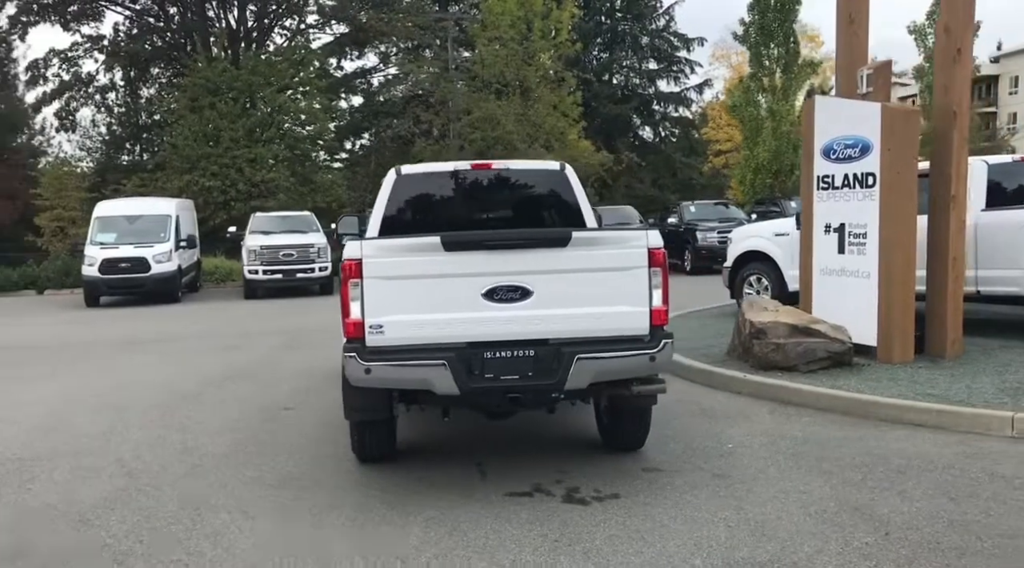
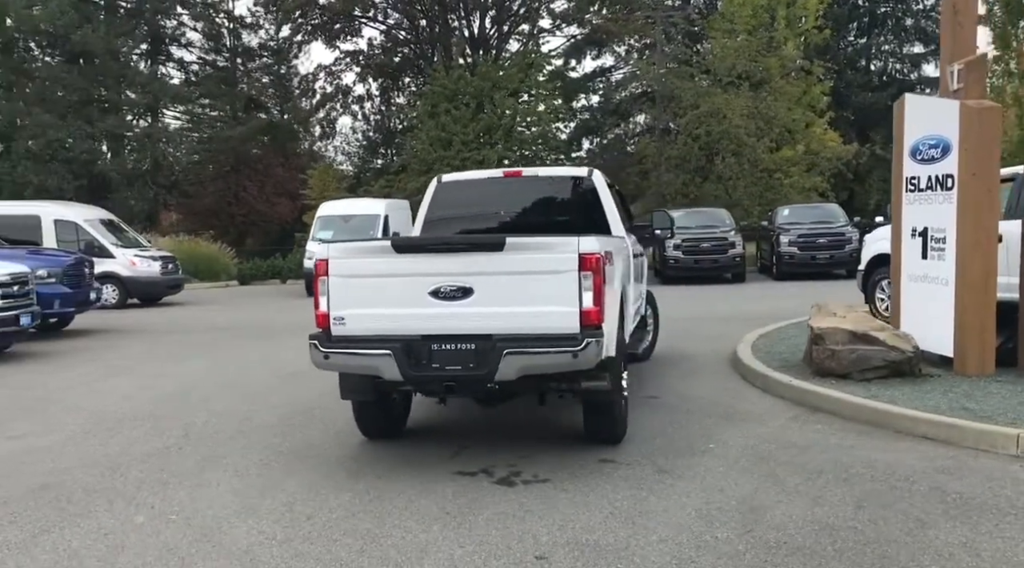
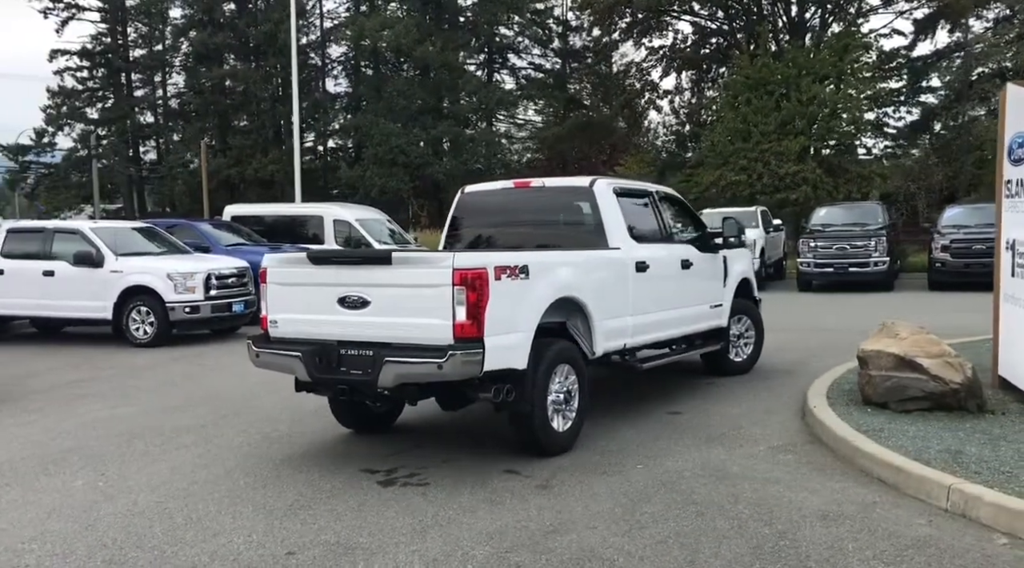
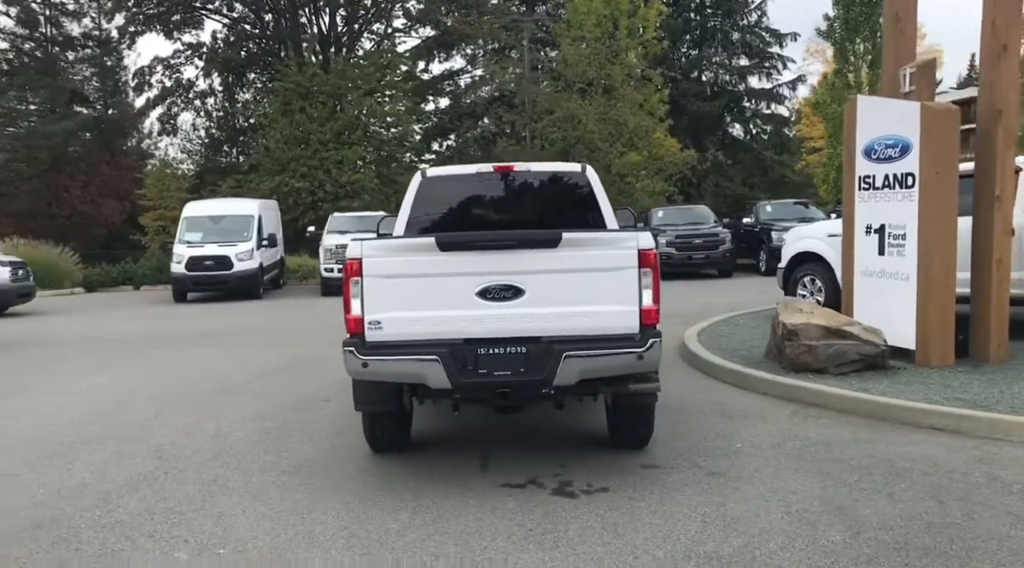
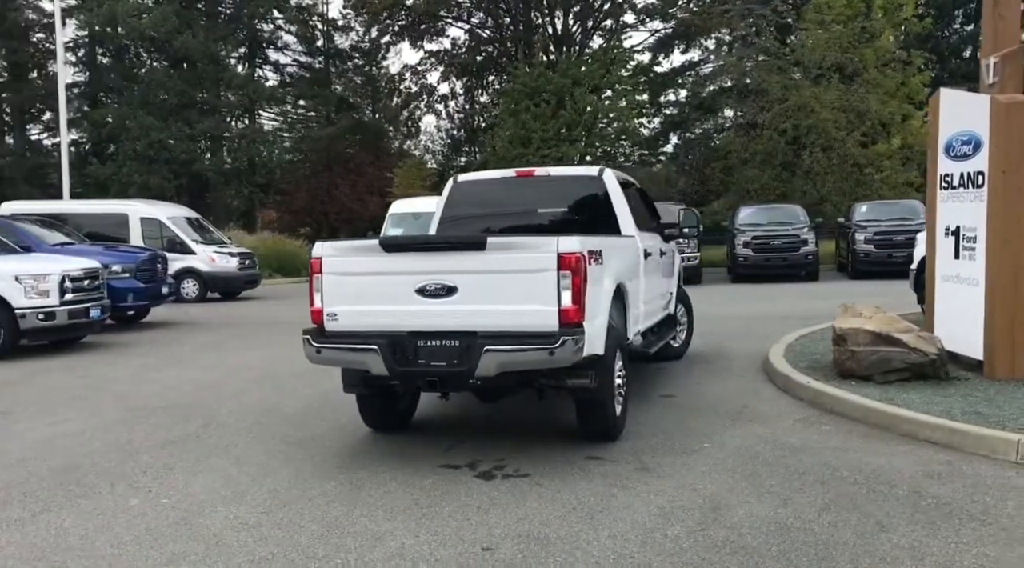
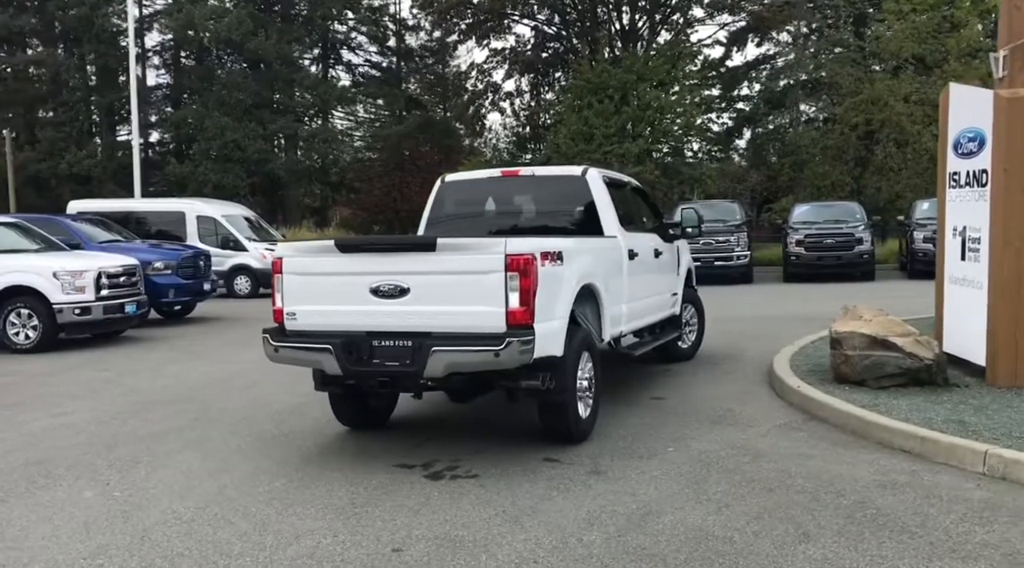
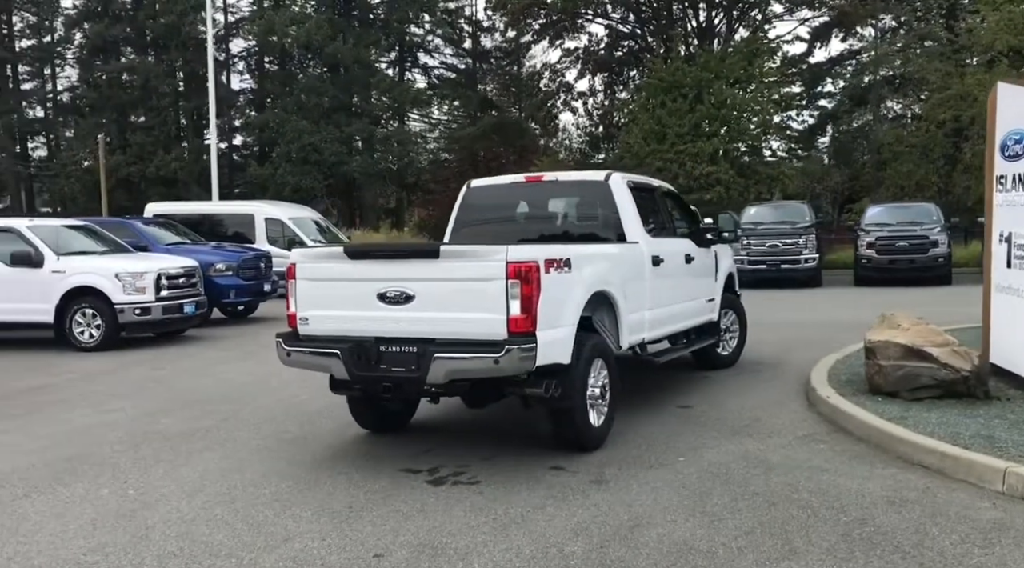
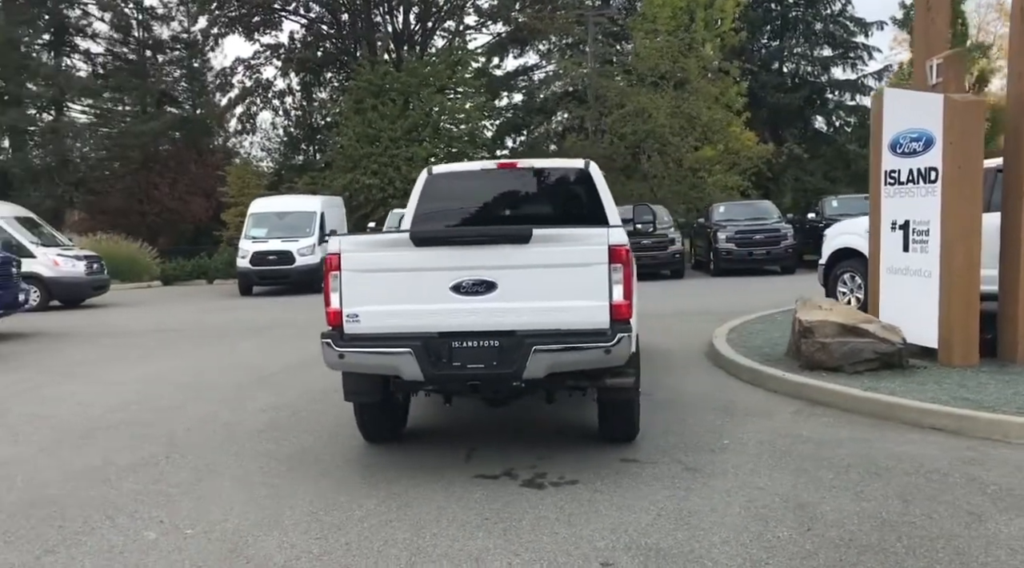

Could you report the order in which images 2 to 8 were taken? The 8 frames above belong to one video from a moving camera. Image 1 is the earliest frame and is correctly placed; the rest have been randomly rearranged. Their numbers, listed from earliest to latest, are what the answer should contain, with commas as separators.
4, 8, 2, 5, 6, 7, 3
